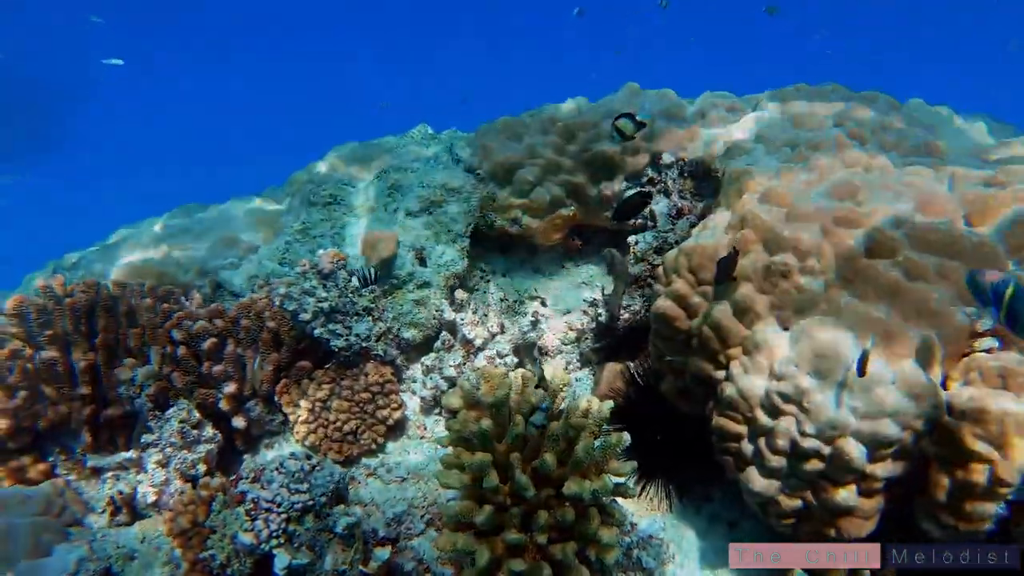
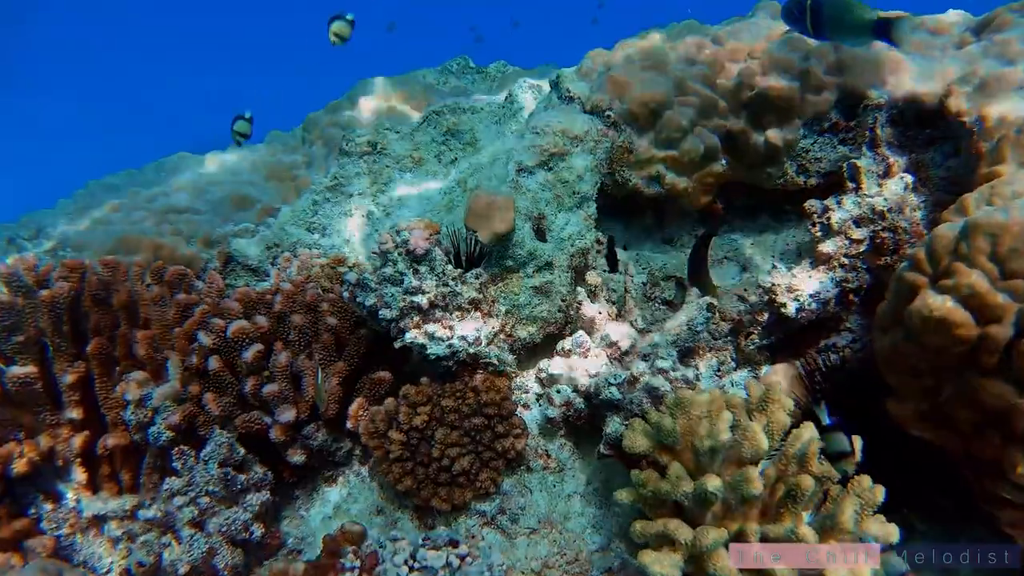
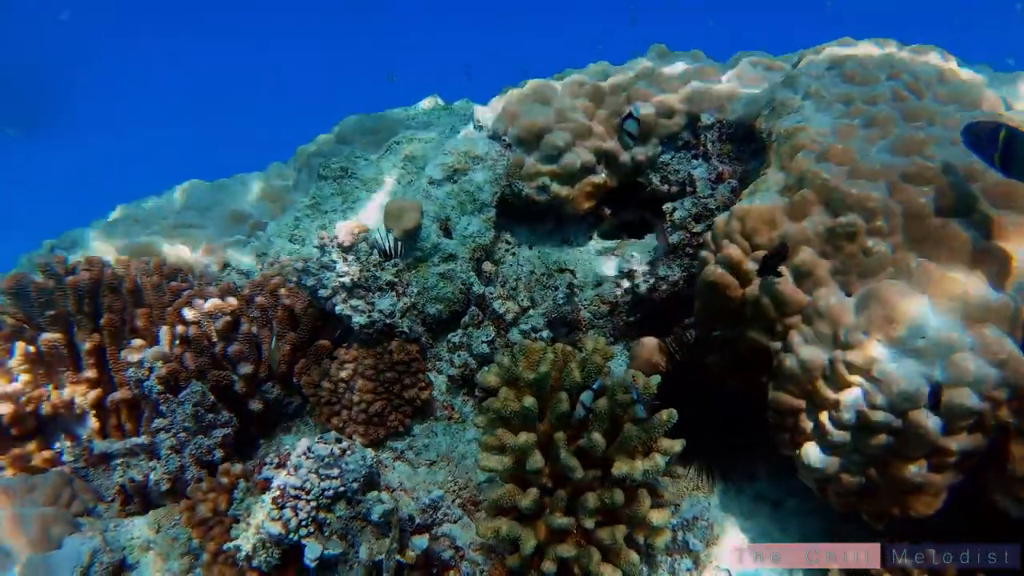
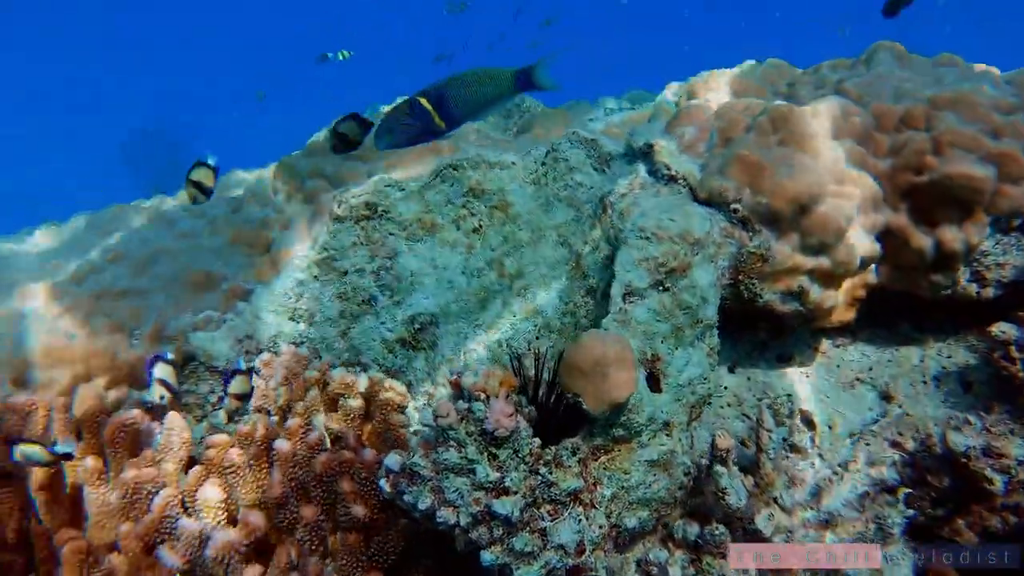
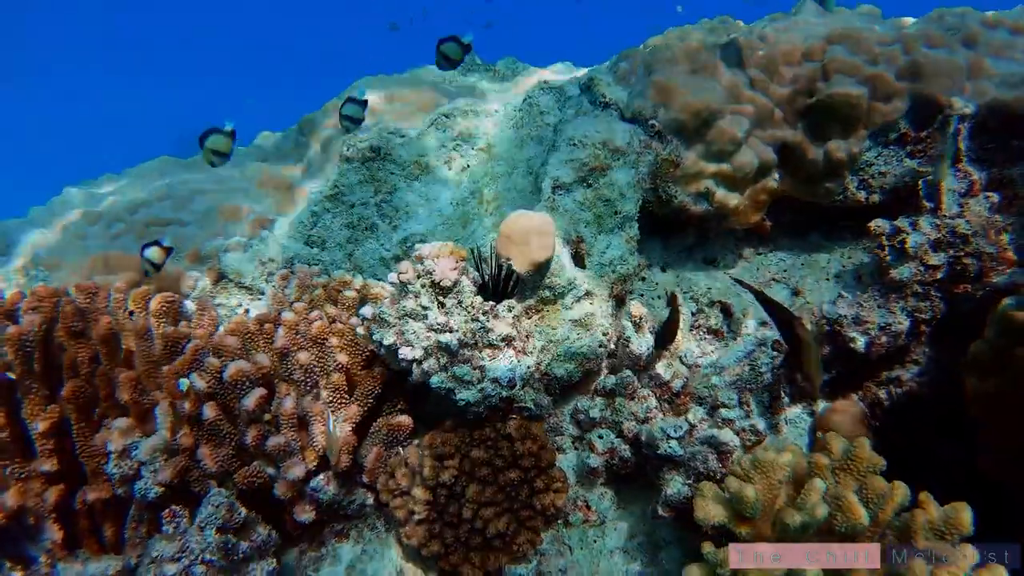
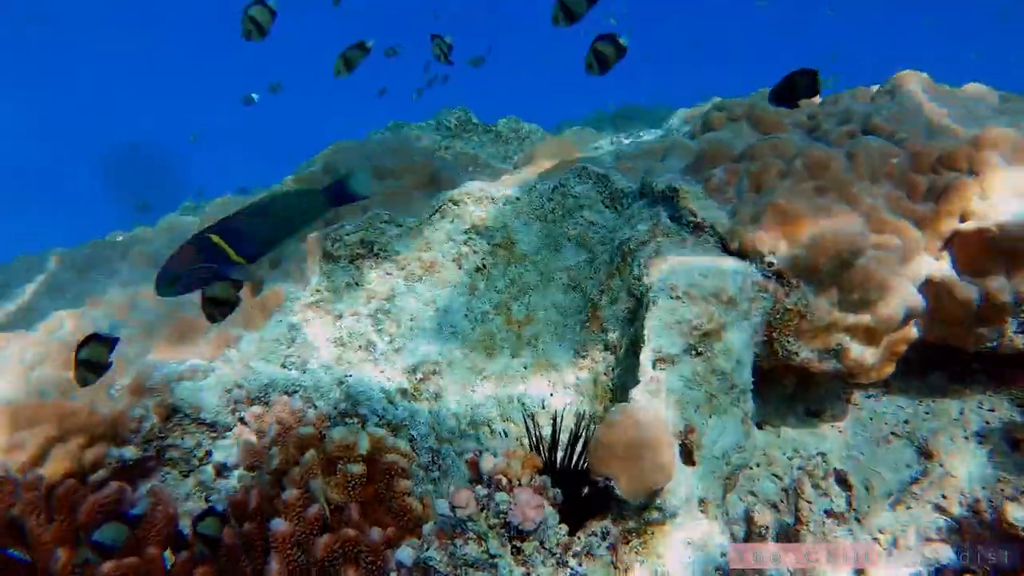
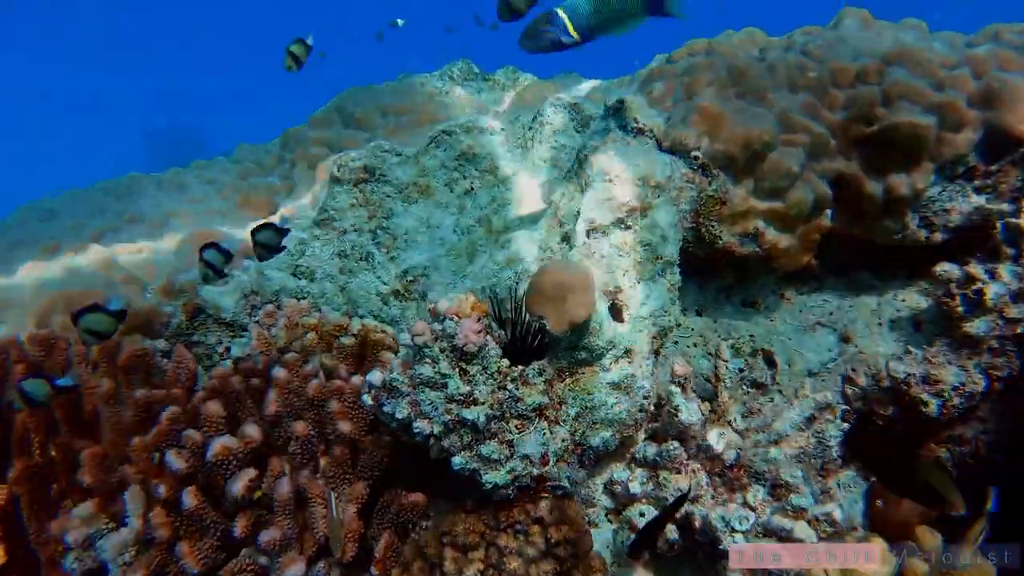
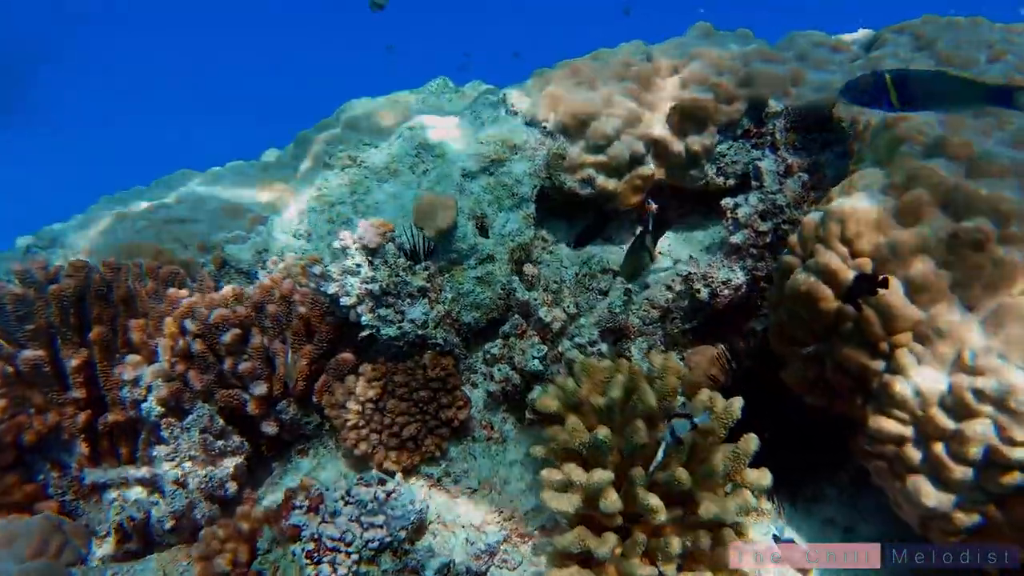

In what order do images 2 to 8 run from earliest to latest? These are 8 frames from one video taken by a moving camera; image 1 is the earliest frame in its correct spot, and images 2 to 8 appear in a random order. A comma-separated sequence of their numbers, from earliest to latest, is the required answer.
3, 8, 2, 5, 7, 4, 6
